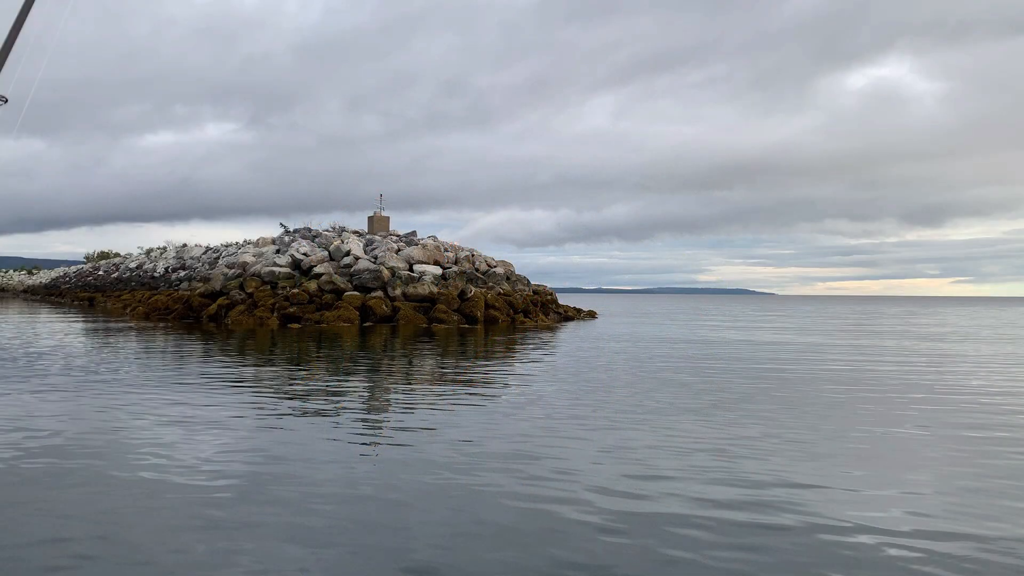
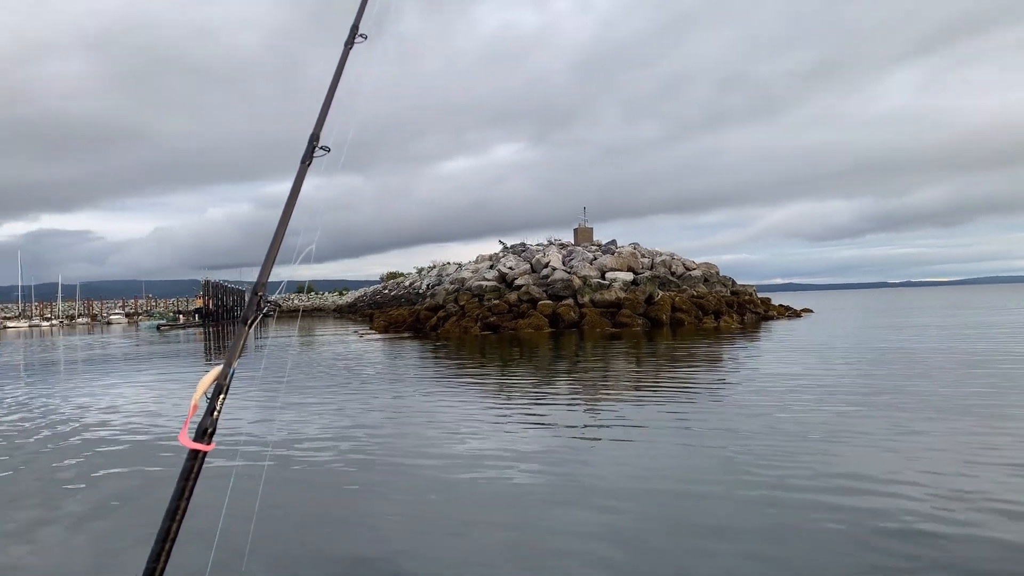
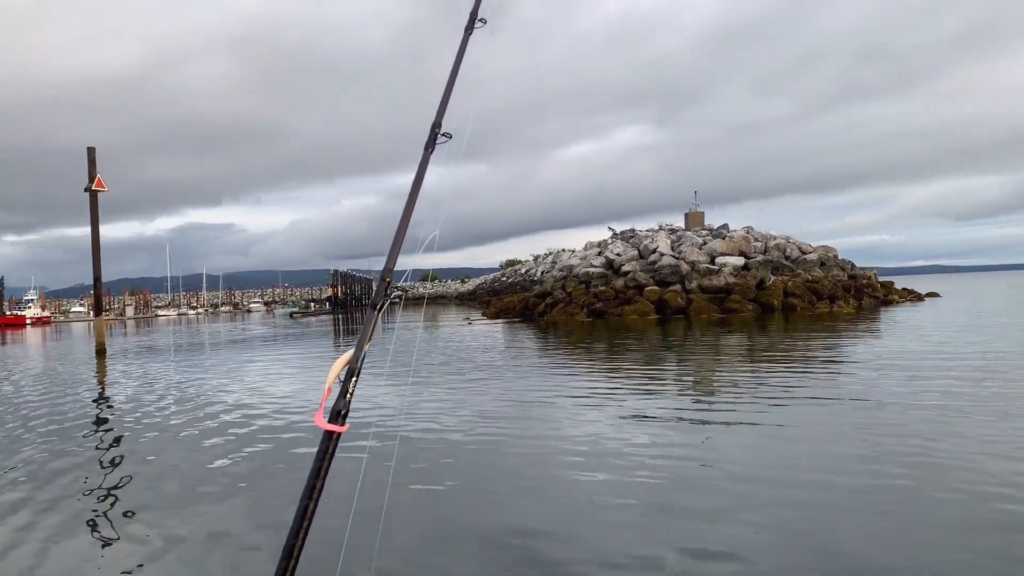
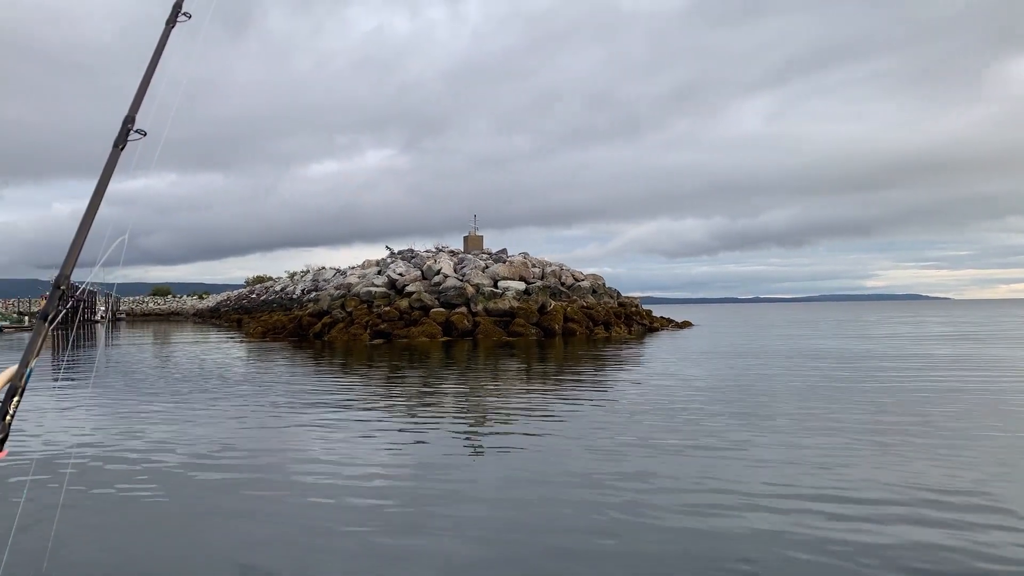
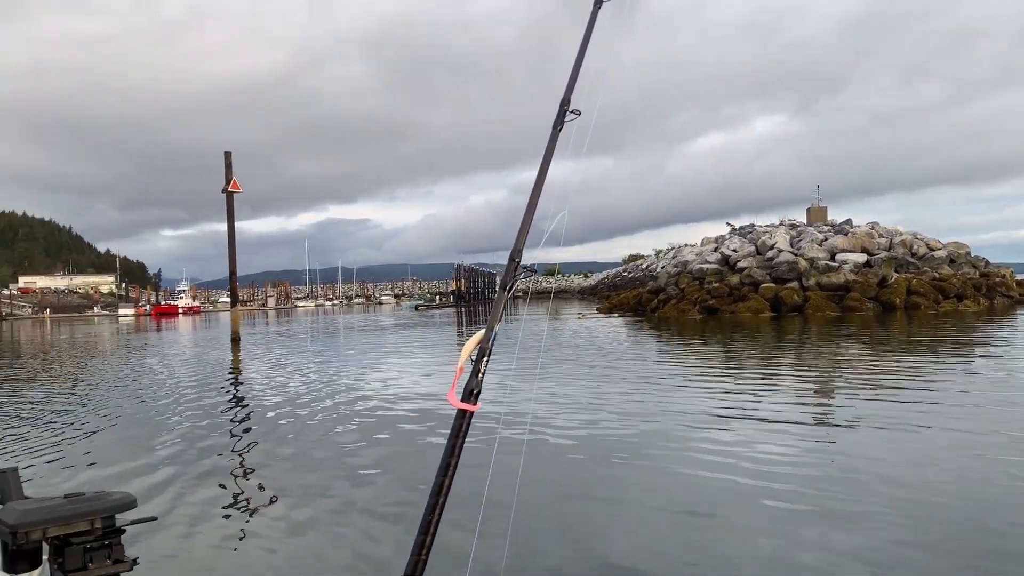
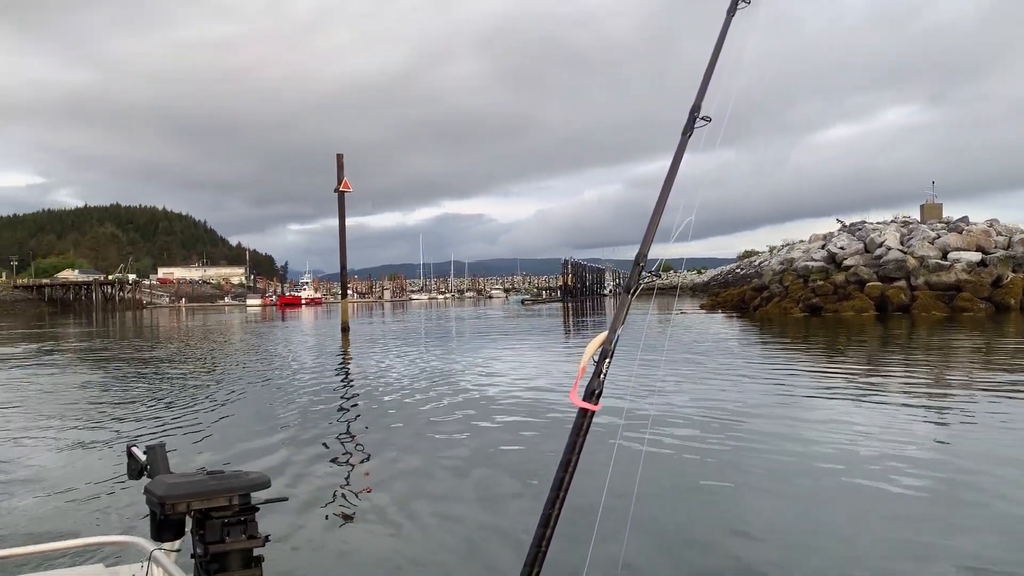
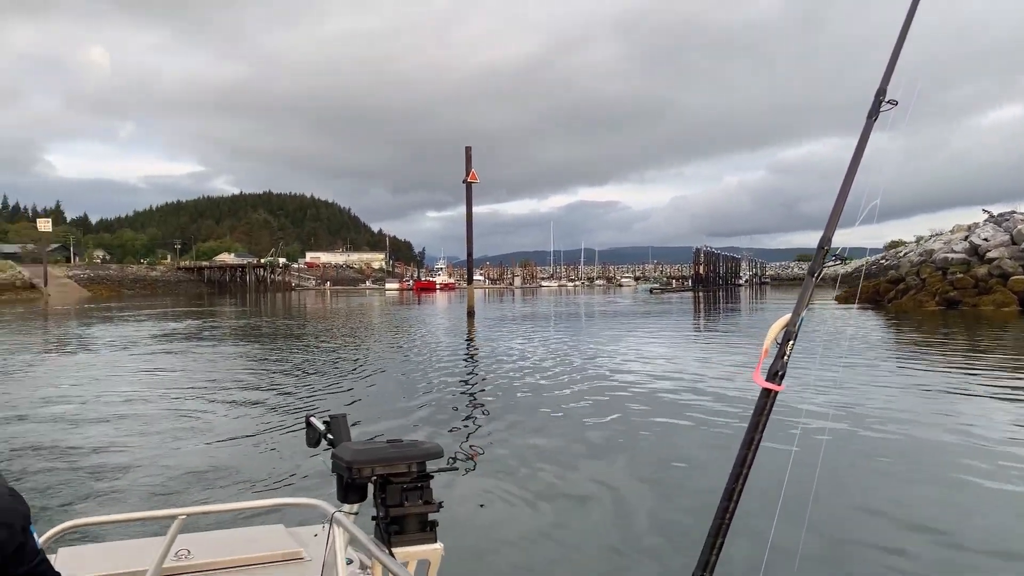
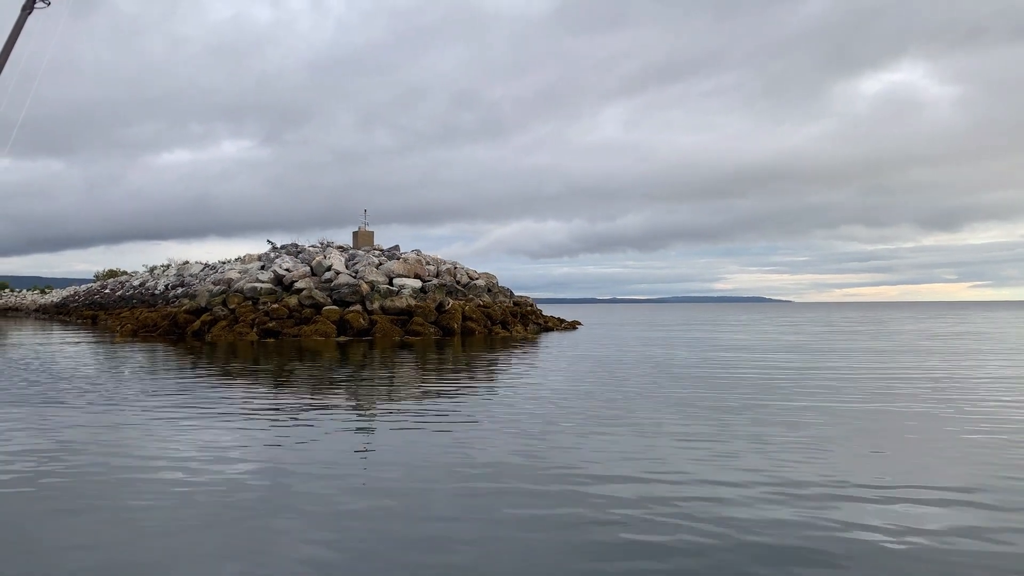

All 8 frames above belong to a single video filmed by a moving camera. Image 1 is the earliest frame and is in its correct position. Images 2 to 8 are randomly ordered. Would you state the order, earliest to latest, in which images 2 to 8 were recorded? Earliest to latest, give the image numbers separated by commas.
8, 4, 2, 3, 5, 6, 7
